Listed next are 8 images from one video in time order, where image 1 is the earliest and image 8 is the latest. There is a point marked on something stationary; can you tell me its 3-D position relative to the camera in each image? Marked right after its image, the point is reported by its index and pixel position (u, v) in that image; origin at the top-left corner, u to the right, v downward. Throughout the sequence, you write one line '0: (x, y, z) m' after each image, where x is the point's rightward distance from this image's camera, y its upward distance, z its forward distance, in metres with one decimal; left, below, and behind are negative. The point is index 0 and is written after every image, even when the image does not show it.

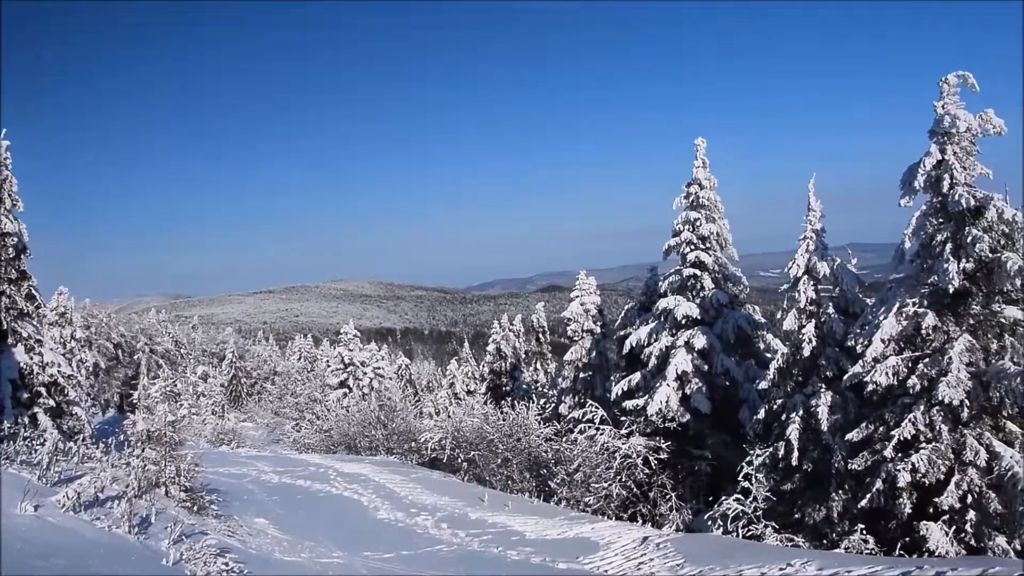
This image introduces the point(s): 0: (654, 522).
0: (+3.0, -5.5, +16.5) m
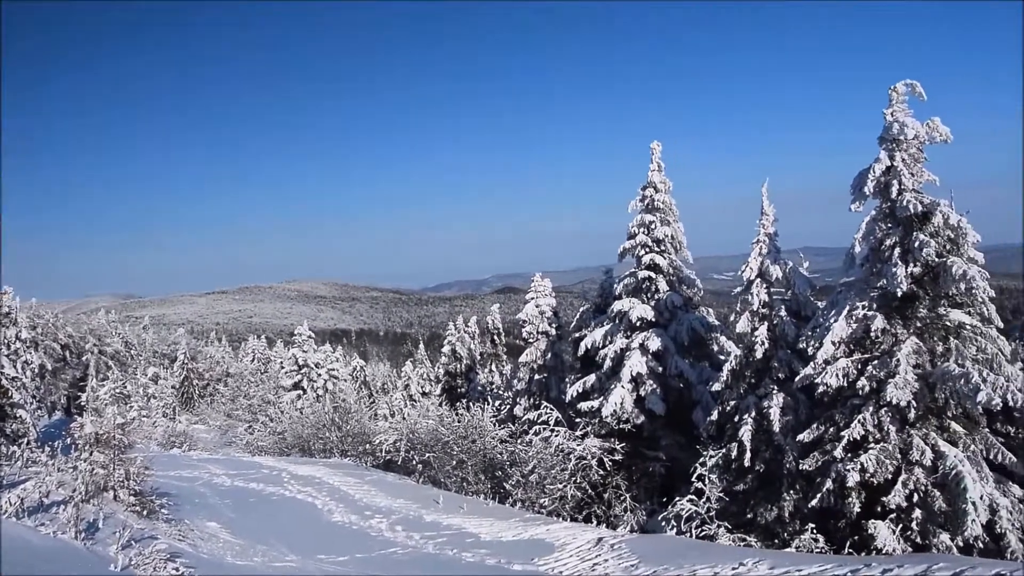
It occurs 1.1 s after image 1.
0: (+2.0, -5.6, +16.6) m
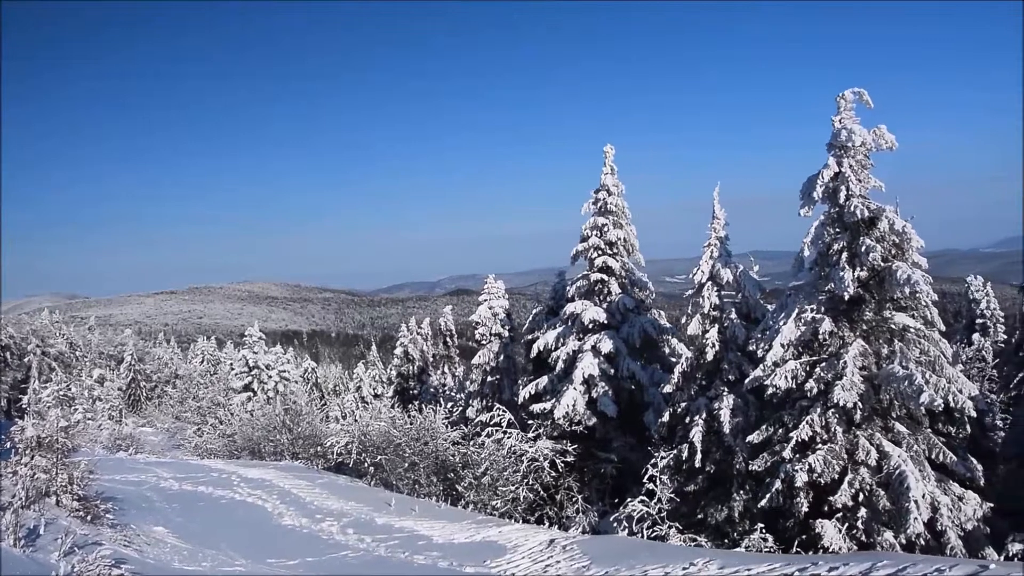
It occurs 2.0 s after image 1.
0: (+1.0, -5.6, +16.7) m
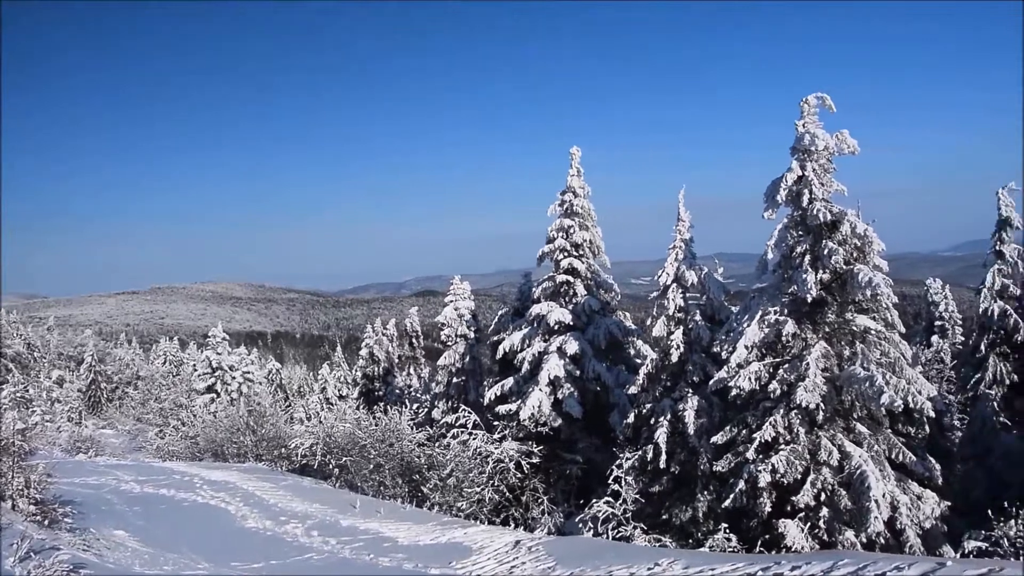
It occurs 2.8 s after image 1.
0: (+0.3, -5.6, +16.7) m
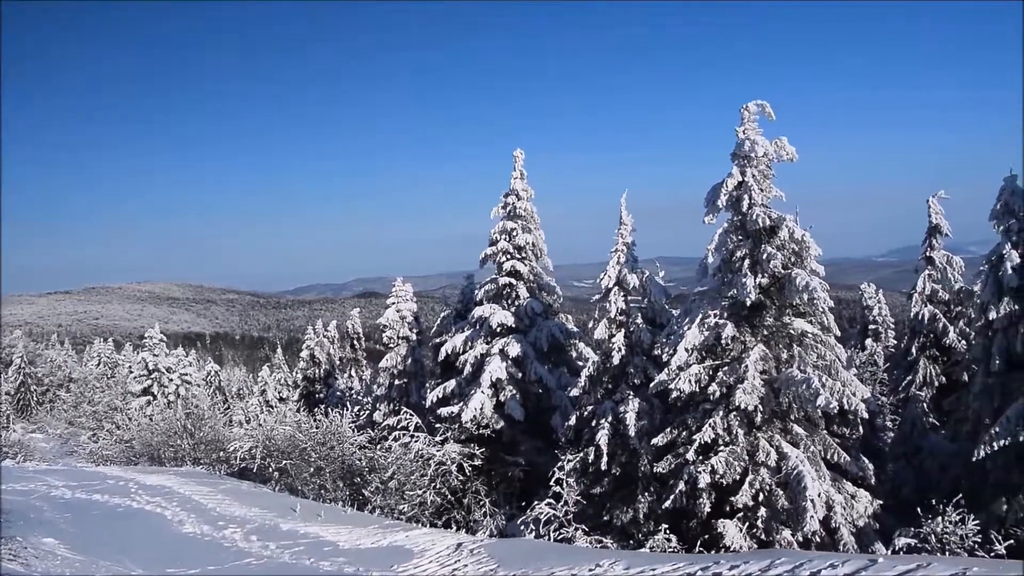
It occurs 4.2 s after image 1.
0: (-1.0, -5.6, +16.6) m
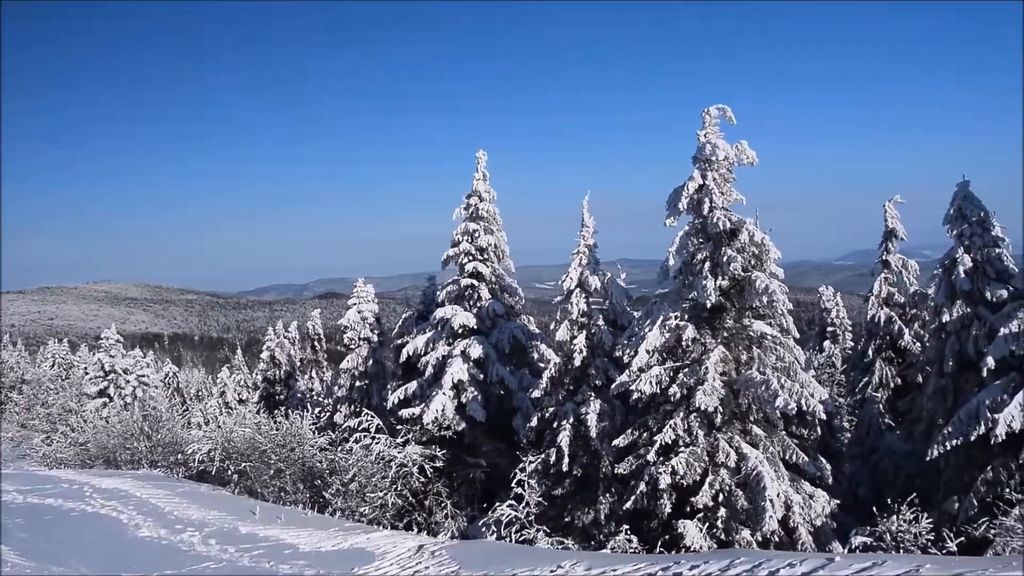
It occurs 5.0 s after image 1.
0: (-1.8, -5.7, +16.6) m
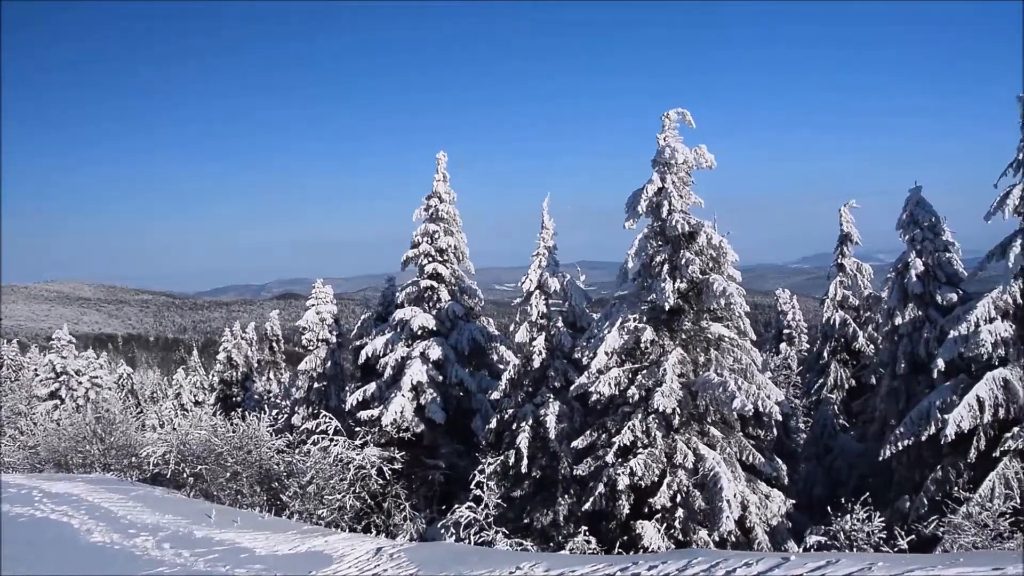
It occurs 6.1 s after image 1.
0: (-2.7, -5.7, +16.5) m
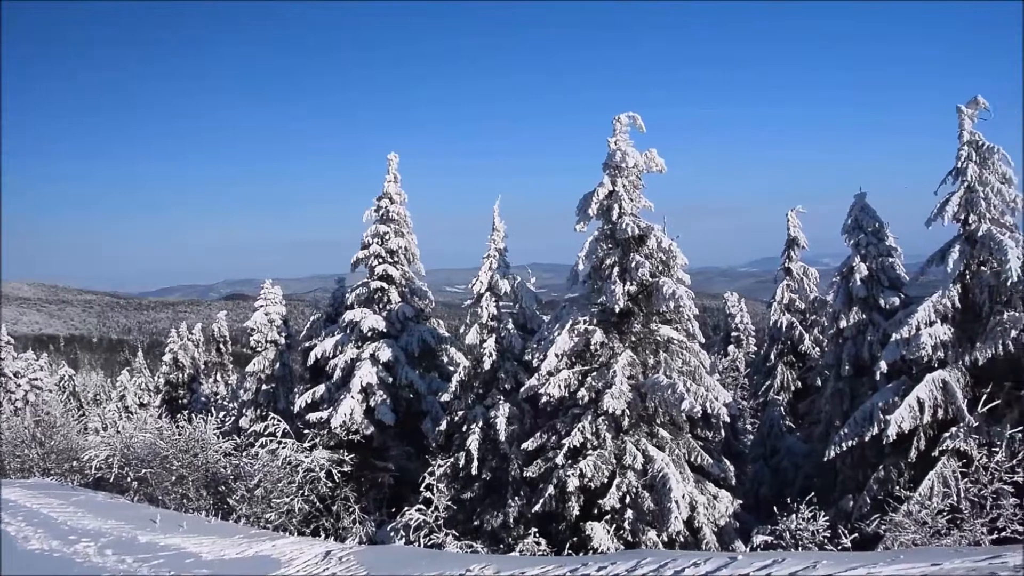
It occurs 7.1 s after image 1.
0: (-3.7, -5.8, +16.4) m
